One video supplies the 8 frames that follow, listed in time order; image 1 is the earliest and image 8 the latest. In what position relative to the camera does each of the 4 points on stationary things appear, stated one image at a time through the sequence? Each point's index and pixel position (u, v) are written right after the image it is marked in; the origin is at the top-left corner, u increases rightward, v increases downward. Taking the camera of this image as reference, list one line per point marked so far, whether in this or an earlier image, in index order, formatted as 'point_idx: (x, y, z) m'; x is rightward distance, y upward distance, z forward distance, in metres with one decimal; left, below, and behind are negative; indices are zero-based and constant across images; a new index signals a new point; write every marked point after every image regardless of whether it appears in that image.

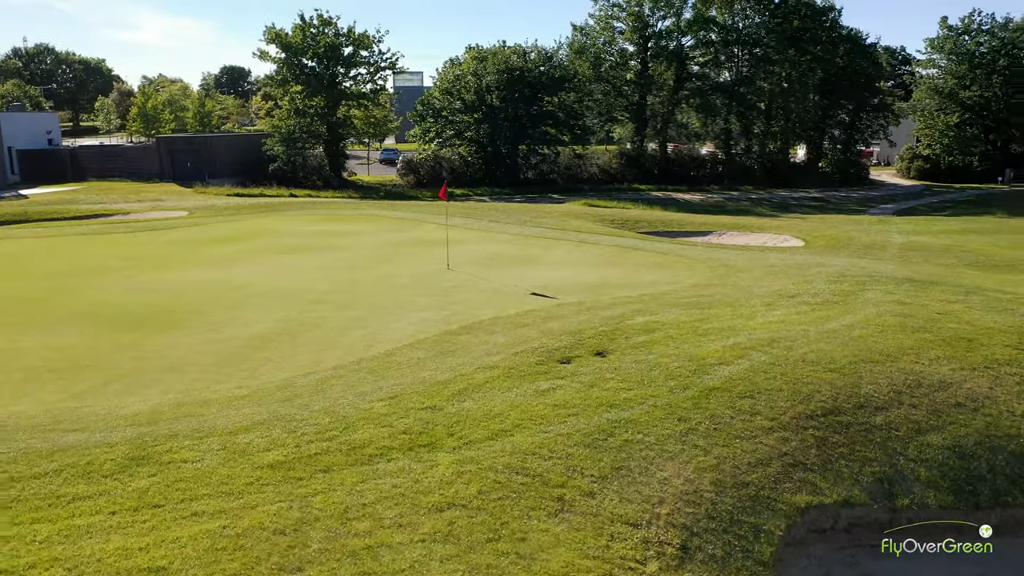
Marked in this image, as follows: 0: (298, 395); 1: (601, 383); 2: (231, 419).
0: (-2.3, -1.2, +9.3) m
1: (+1.0, -1.1, +9.7) m
2: (-2.8, -1.3, +8.5) m
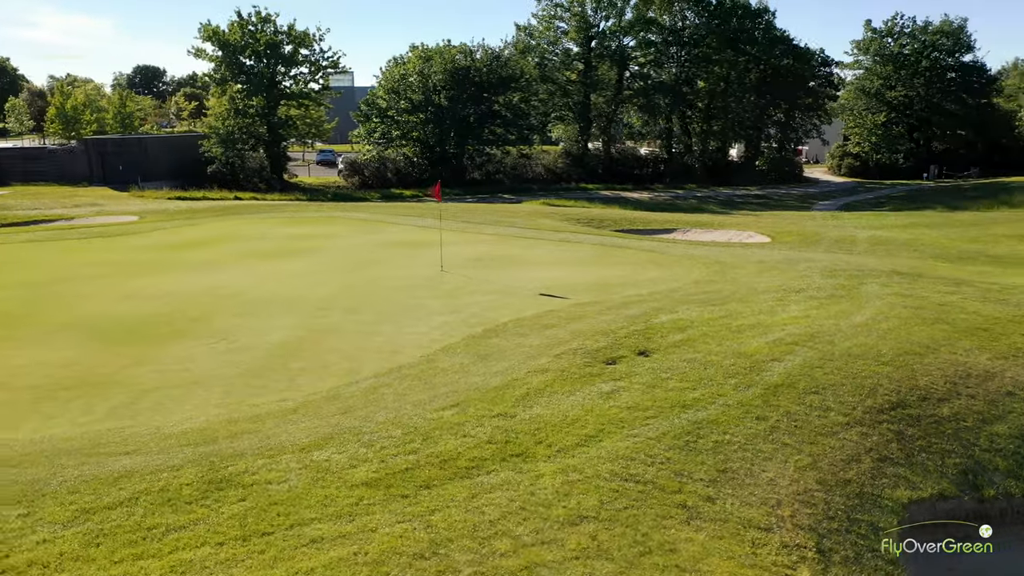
0: (-1.6, -1.2, +8.8) m
1: (+1.7, -1.1, +9.5) m
2: (-2.0, -1.4, +8.0) m
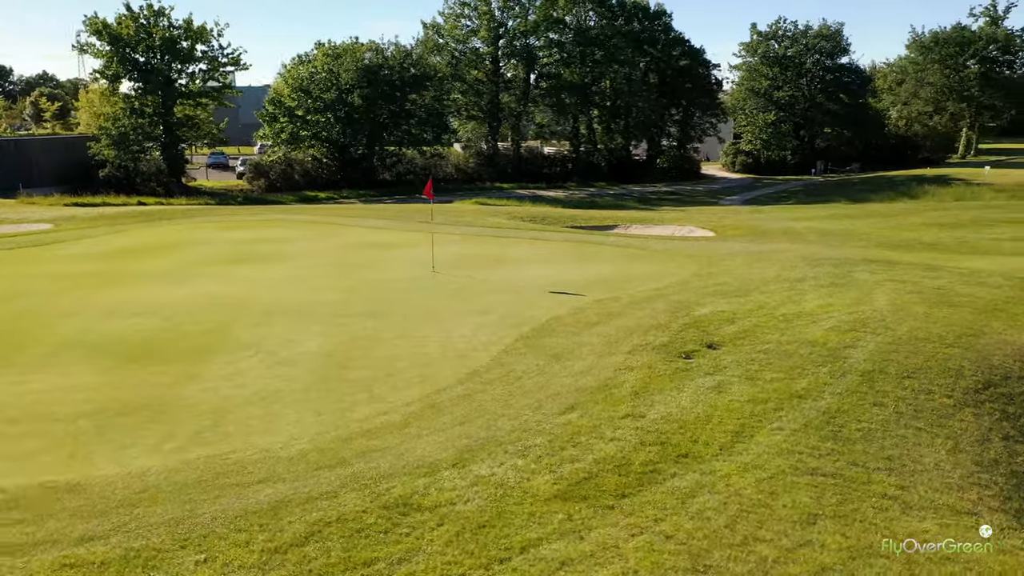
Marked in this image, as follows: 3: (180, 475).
0: (-0.4, -1.2, +8.2) m
1: (+2.8, -1.0, +9.4) m
2: (-0.7, -1.4, +7.3) m
3: (-2.7, -1.5, +6.8) m
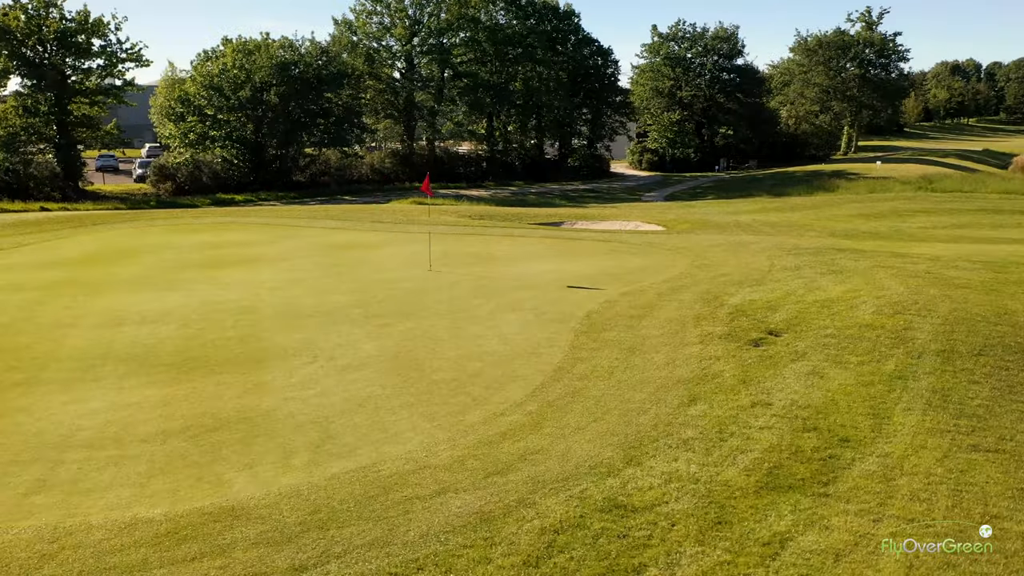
0: (+0.8, -1.2, +7.8) m
1: (+3.7, -0.8, +9.5) m
2: (+0.6, -1.3, +6.9) m
3: (-1.3, -1.5, +6.1) m
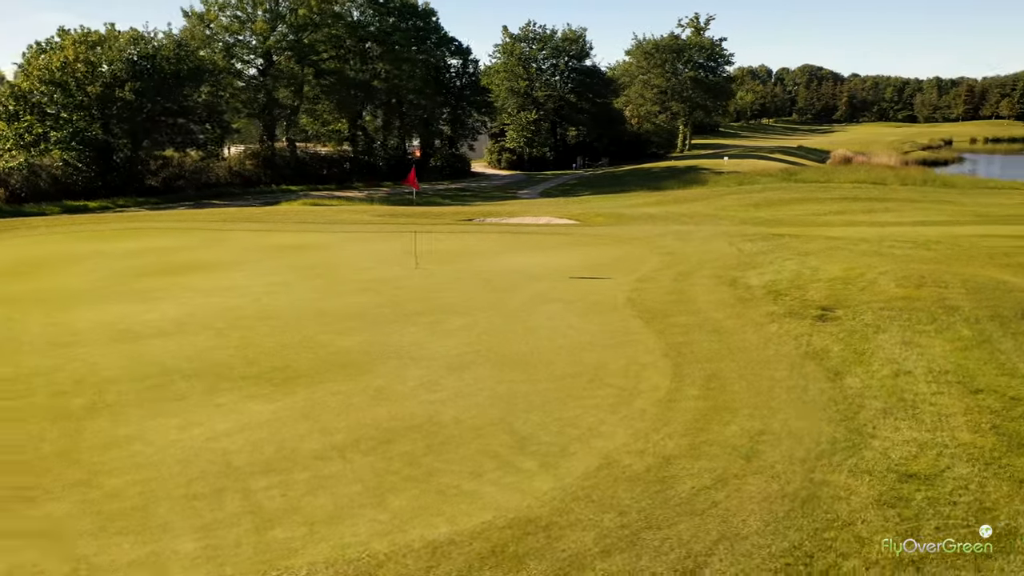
0: (+2.3, -1.0, +7.7) m
1: (+4.8, -0.5, +10.0) m
2: (+2.4, -1.1, +6.8) m
3: (+0.7, -1.4, +5.6) m
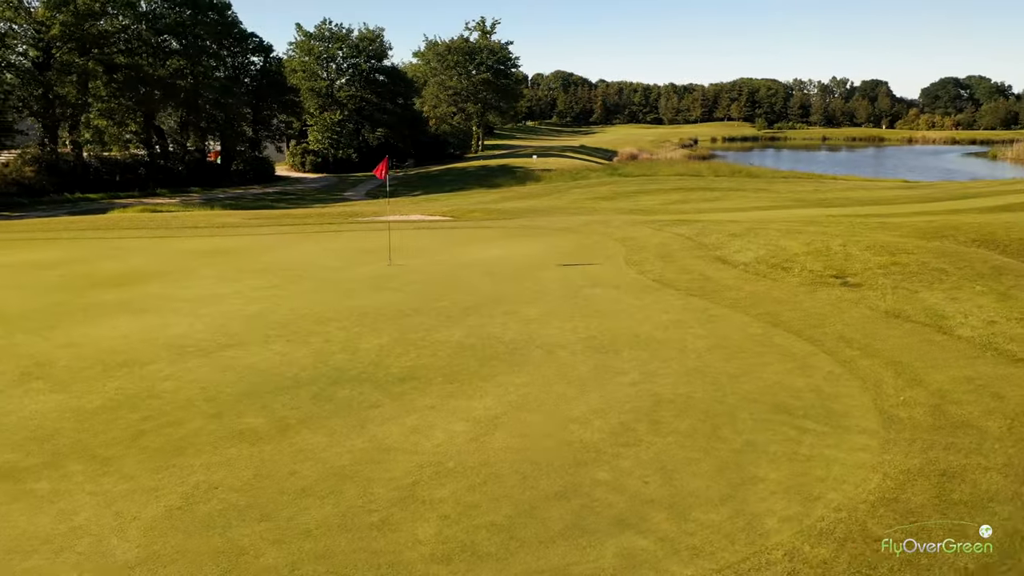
0: (+4.0, -0.6, +8.4) m
1: (+5.7, 0.0, +11.2) m
2: (+4.3, -0.7, +7.5) m
3: (+3.0, -1.1, +5.9) m
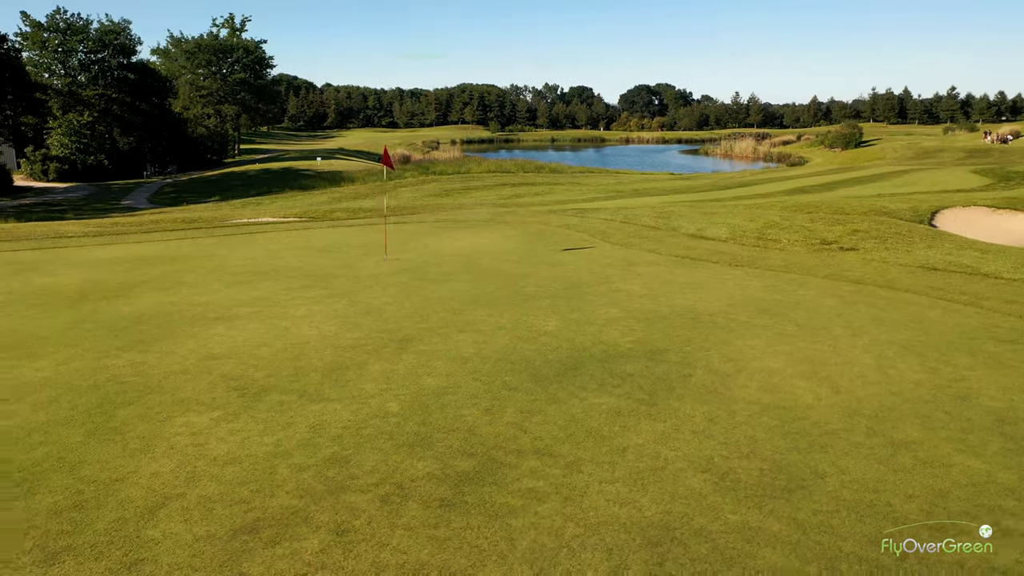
0: (+5.6, 0.0, +9.8) m
1: (+6.3, +0.7, +13.1) m
2: (+6.2, -0.1, +9.1) m
3: (+5.6, -0.5, +7.2) m
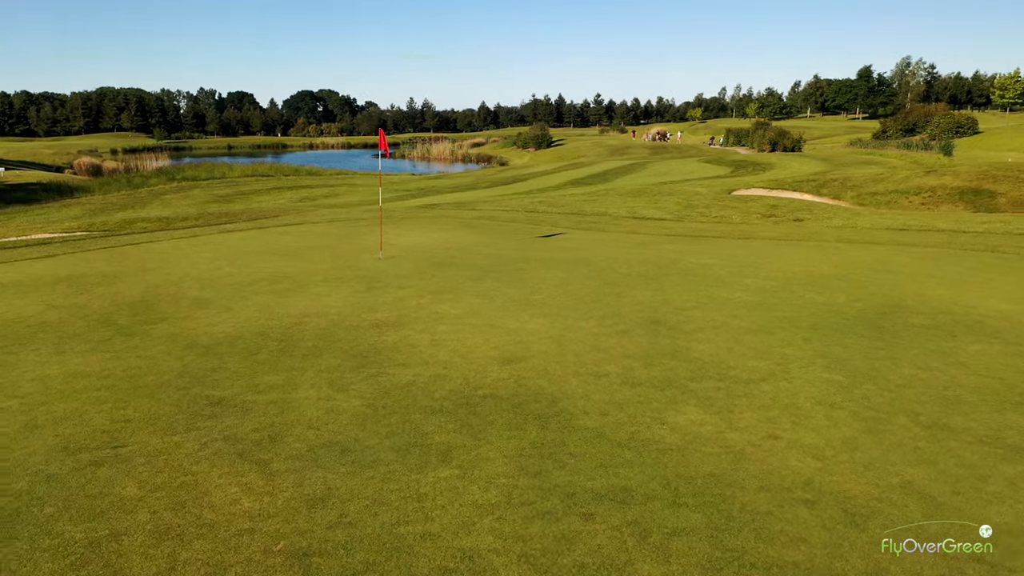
0: (+6.6, +0.7, +11.7) m
1: (+5.9, +1.3, +14.9) m
2: (+7.4, +0.6, +11.2) m
3: (+7.6, +0.2, +9.2) m
